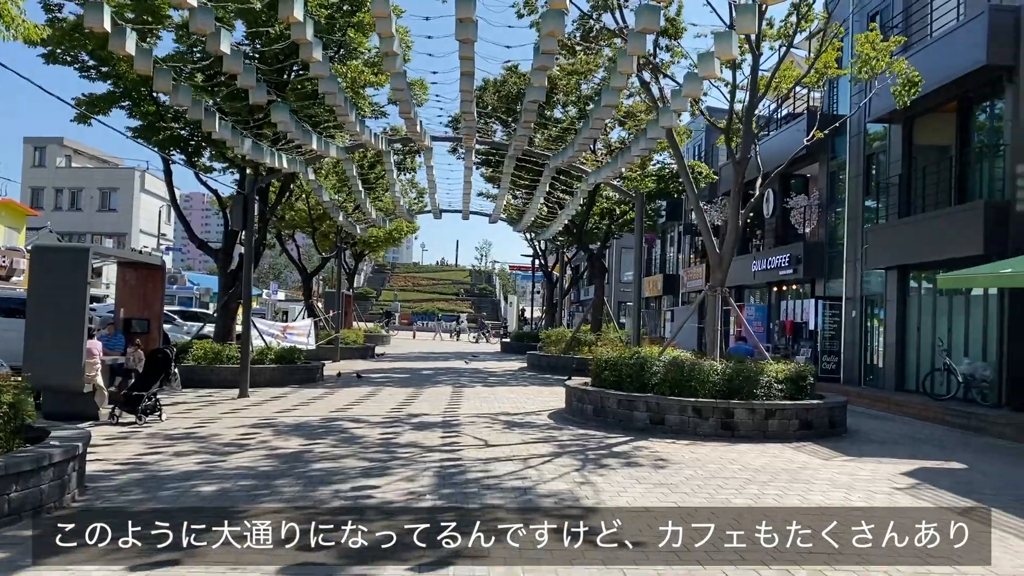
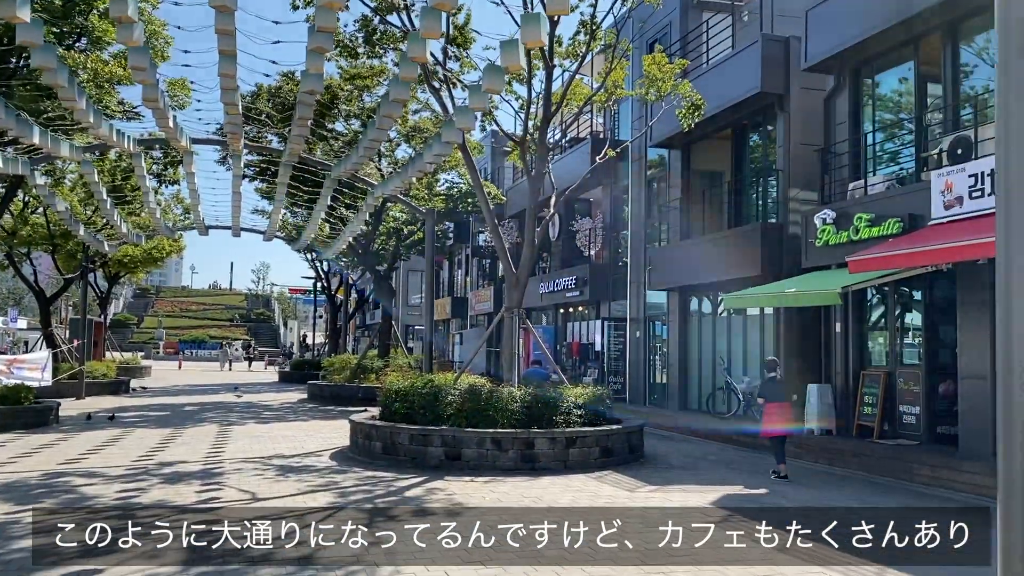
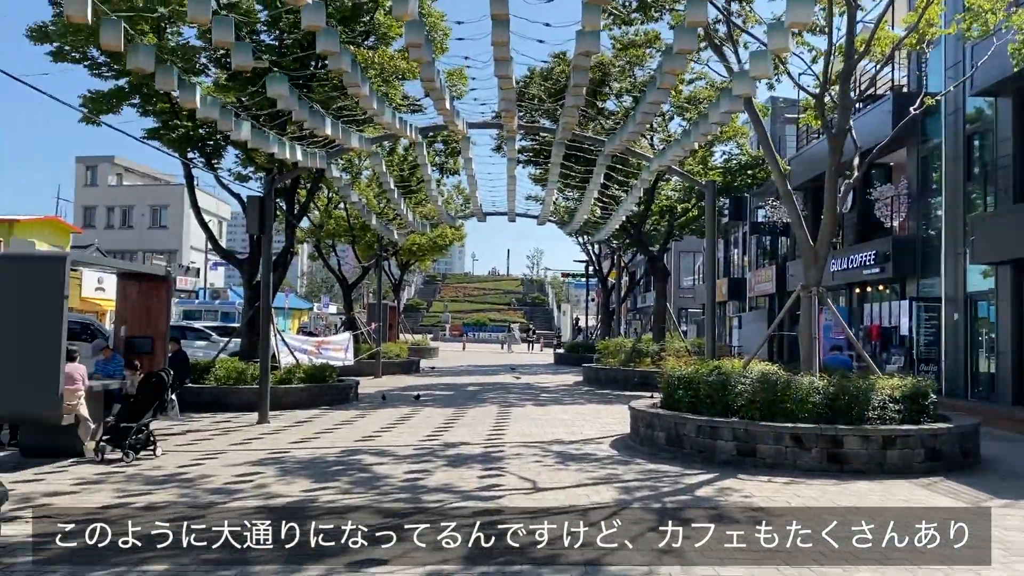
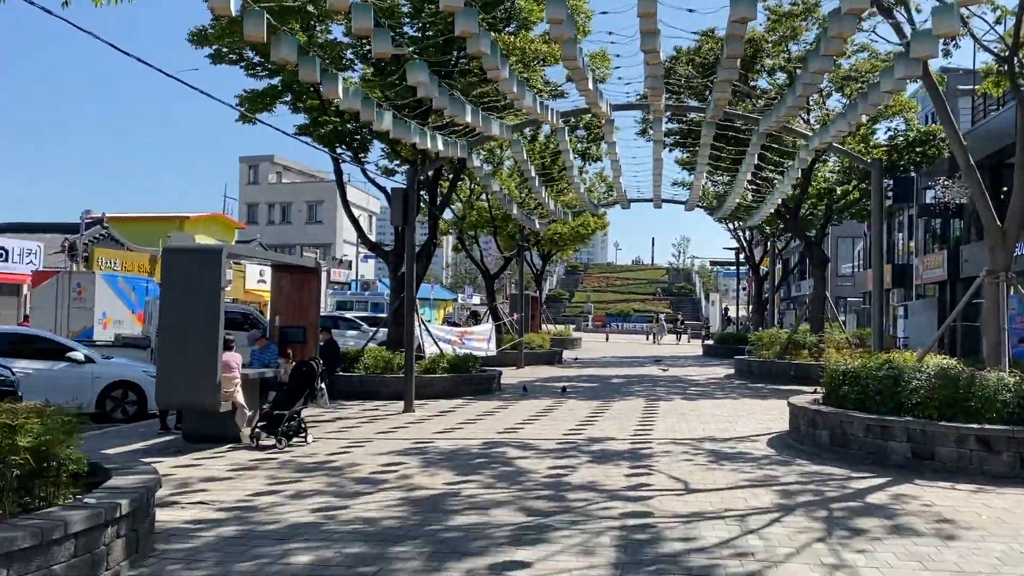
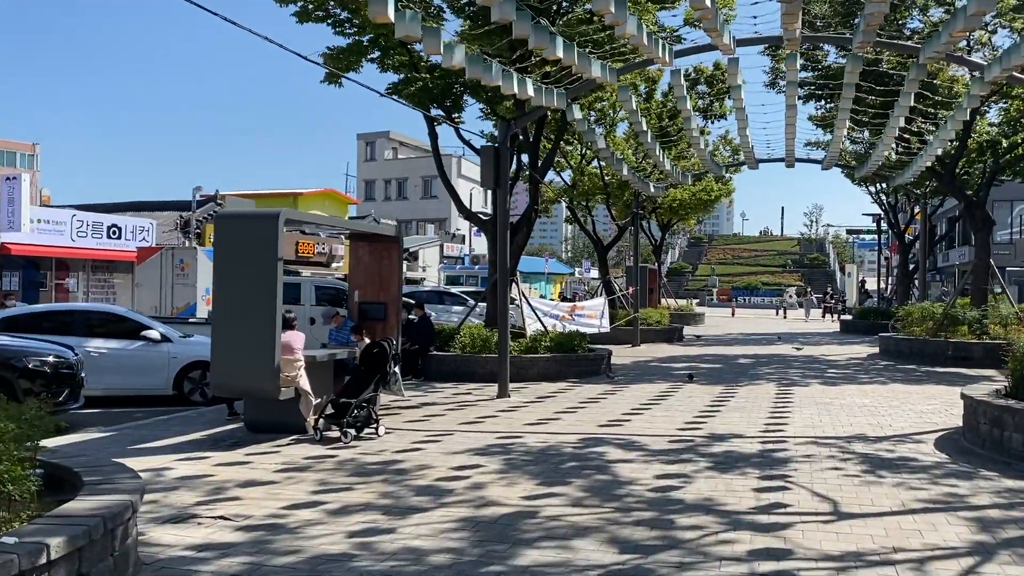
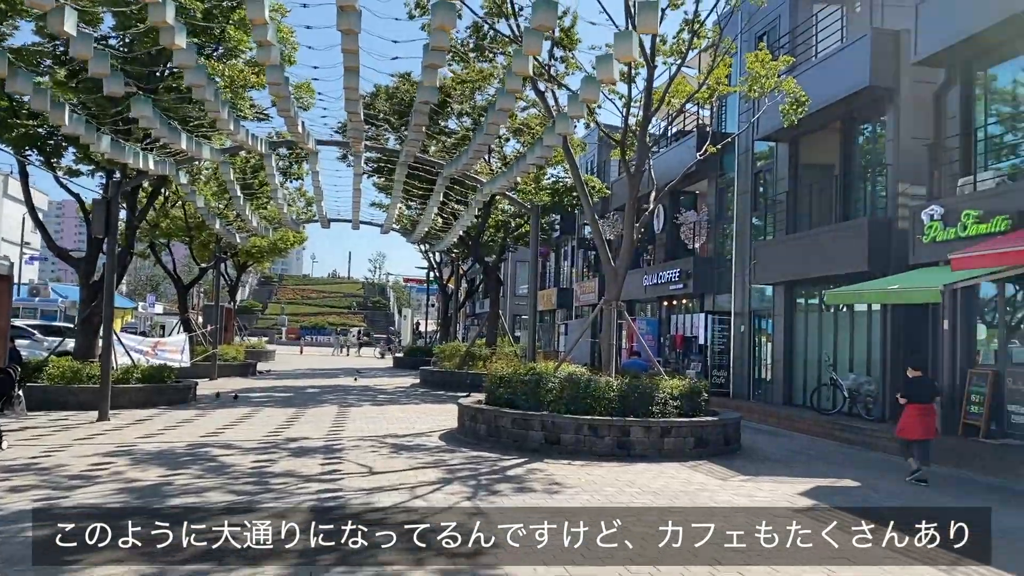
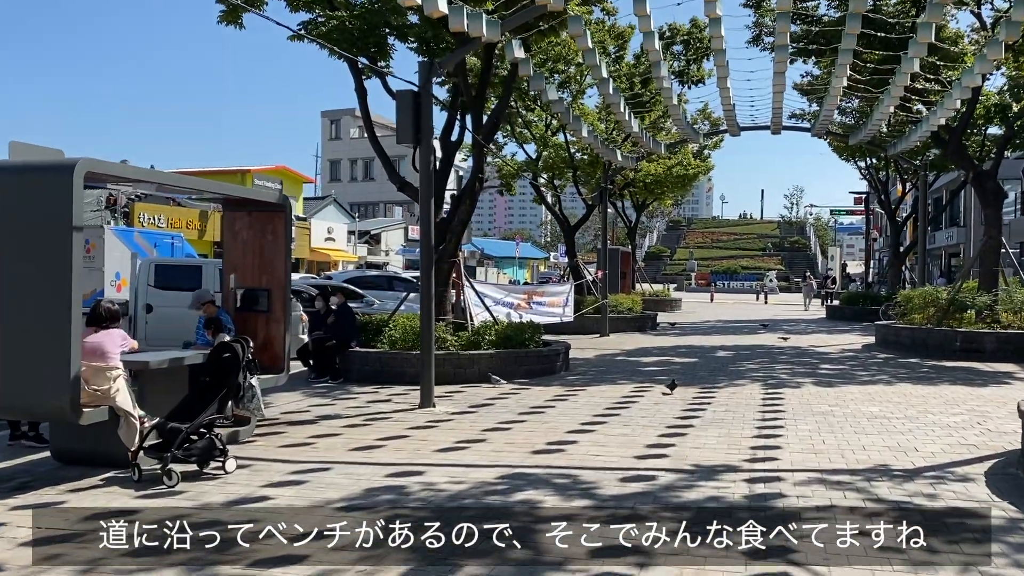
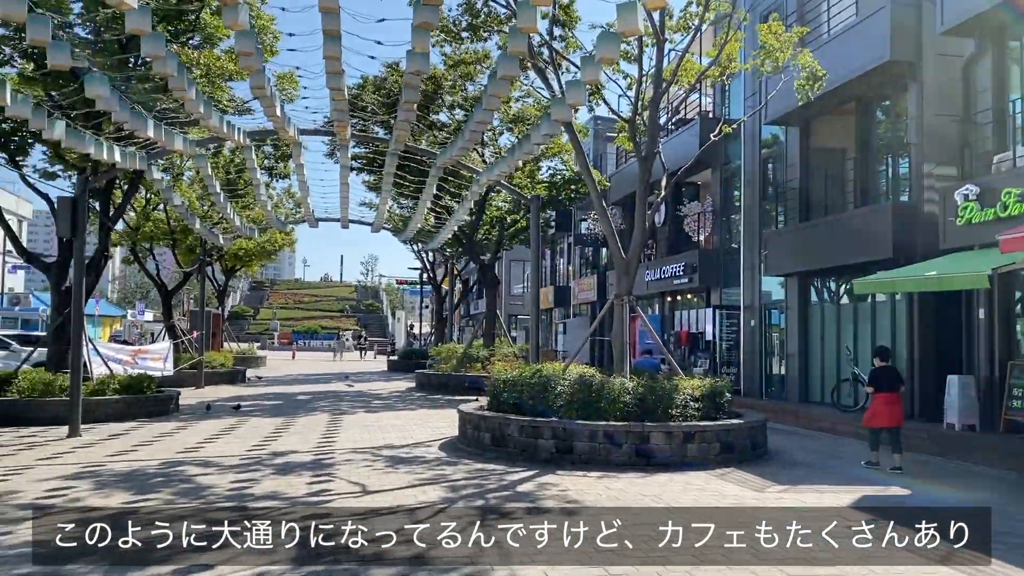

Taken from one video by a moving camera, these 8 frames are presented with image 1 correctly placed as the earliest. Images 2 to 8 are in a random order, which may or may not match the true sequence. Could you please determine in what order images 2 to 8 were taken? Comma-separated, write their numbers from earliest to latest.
6, 2, 8, 3, 4, 5, 7
